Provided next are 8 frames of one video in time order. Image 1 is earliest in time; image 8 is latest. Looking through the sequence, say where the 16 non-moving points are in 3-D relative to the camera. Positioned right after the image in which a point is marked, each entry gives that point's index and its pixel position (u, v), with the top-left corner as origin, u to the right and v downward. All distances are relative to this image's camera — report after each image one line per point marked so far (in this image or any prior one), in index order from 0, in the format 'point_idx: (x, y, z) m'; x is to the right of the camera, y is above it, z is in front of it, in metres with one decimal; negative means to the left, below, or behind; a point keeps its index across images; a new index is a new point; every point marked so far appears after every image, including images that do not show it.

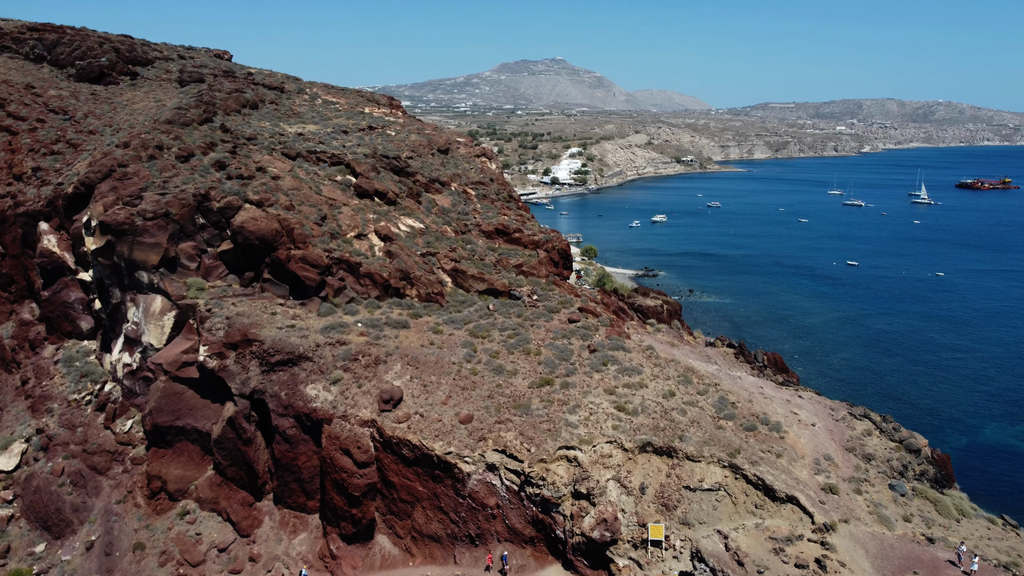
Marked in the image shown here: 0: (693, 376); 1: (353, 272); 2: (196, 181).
0: (+2.6, -1.3, +17.5) m
1: (-2.4, +0.2, +19.0) m
2: (-4.9, +1.7, +19.5) m
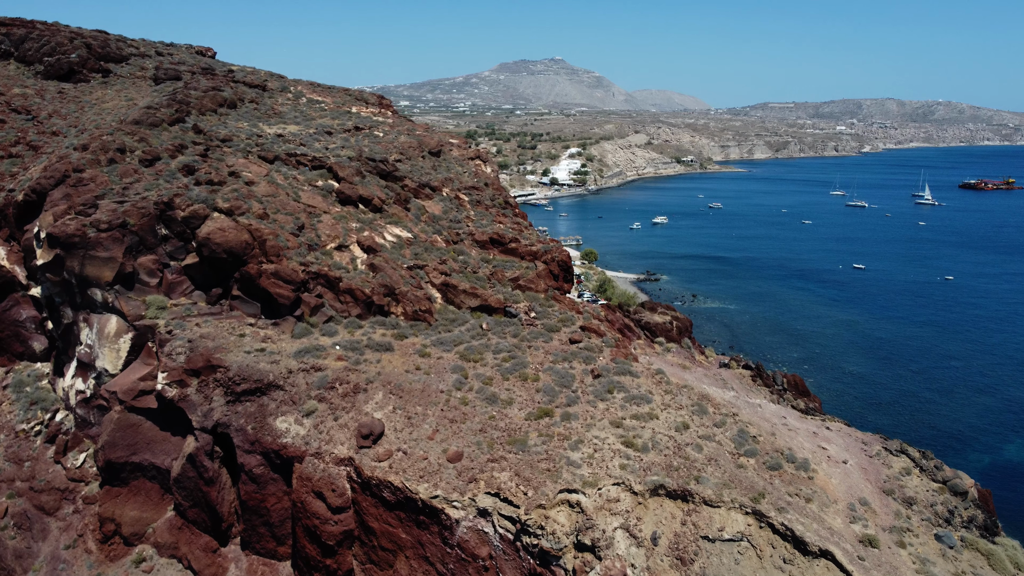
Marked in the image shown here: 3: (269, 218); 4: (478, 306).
0: (+2.5, -1.5, +15.8) m
1: (-2.5, 0.0, +17.2) m
2: (-5.0, +1.4, +17.7) m
3: (-3.5, +1.0, +18.1) m
4: (-0.5, -0.3, +18.3) m
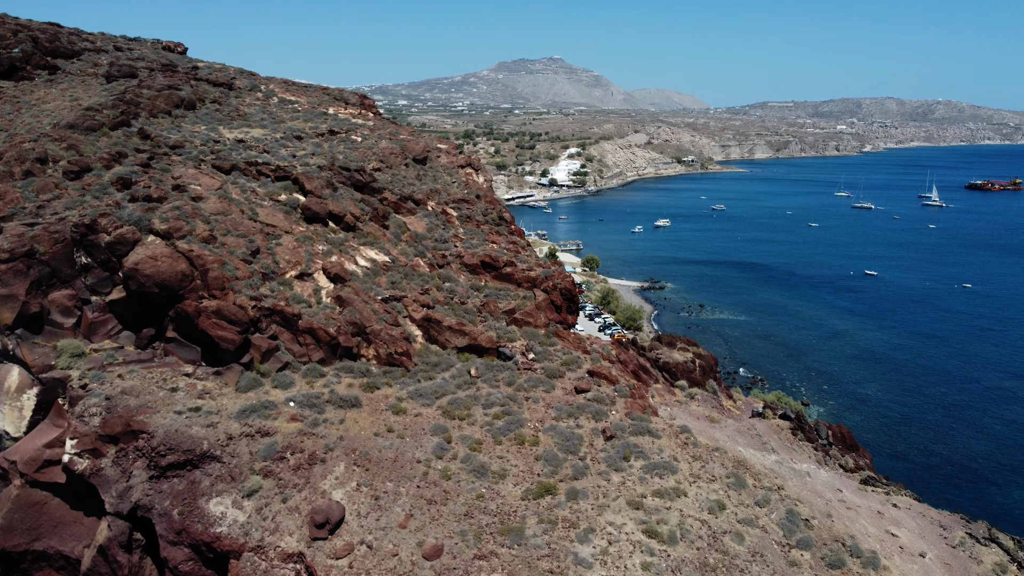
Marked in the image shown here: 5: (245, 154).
0: (+2.4, -1.9, +12.8) m
1: (-2.5, -0.4, +14.3) m
2: (-5.1, +1.0, +14.8) m
3: (-3.6, +0.6, +15.1) m
4: (-0.6, -0.7, +15.3) m
5: (-4.1, +2.1, +19.3) m
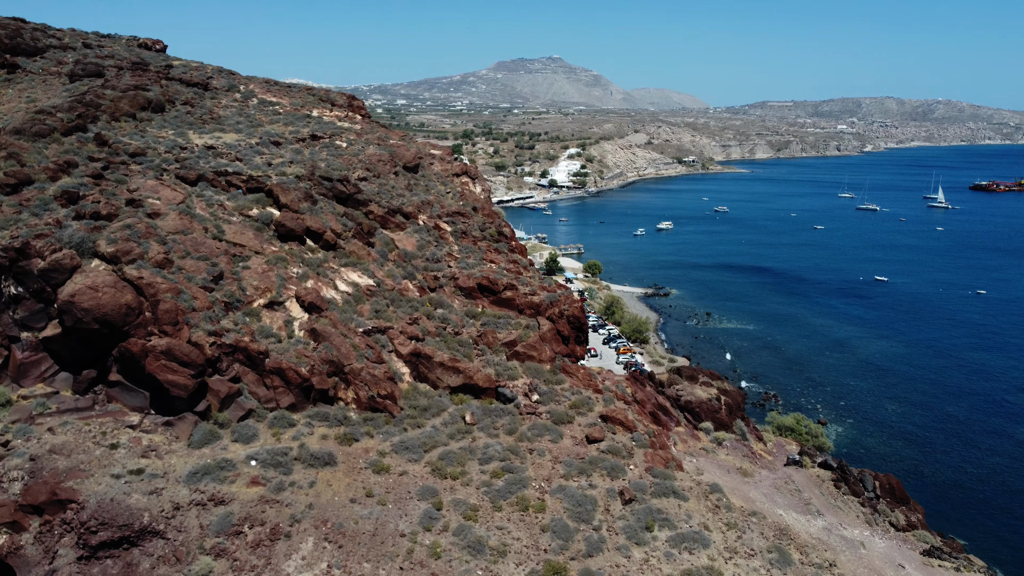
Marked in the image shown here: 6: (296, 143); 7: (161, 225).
0: (+2.4, -2.3, +10.9) m
1: (-2.5, -0.8, +12.3) m
2: (-5.1, +0.6, +12.8) m
3: (-3.6, +0.2, +13.1) m
4: (-0.6, -1.0, +13.3) m
5: (-4.1, +1.7, +17.3) m
6: (-3.4, +2.3, +19.5) m
7: (-3.9, +0.7, +14.0) m
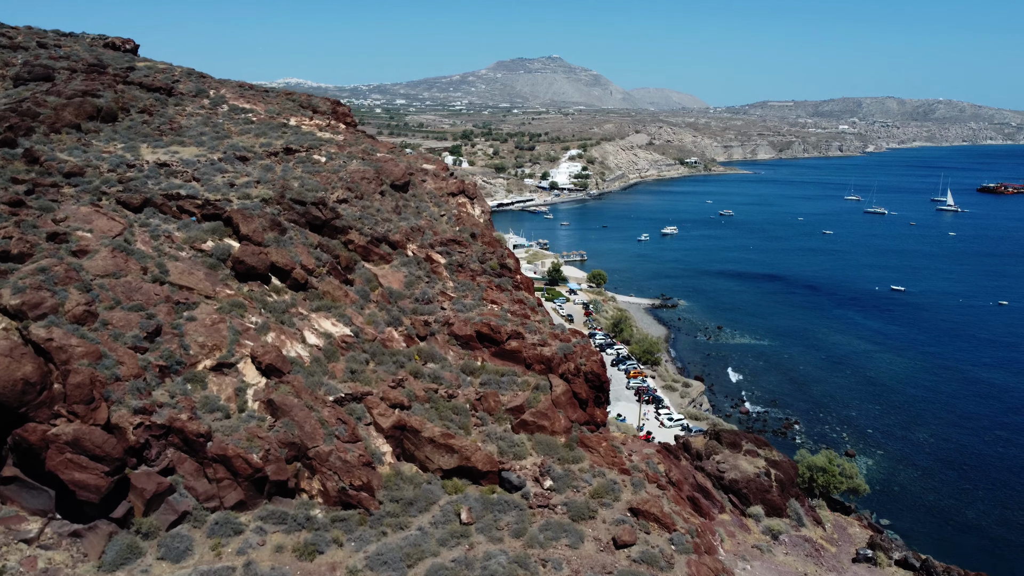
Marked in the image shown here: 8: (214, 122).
0: (+2.5, -2.8, +8.3) m
1: (-2.5, -1.3, +9.7) m
2: (-5.0, +0.1, +10.2) m
3: (-3.5, -0.3, +10.5) m
4: (-0.5, -1.6, +10.7) m
5: (-4.1, +1.2, +14.7) m
6: (-3.3, +1.8, +16.9) m
7: (-3.9, +0.2, +11.4) m
8: (-4.5, +2.5, +18.9) m
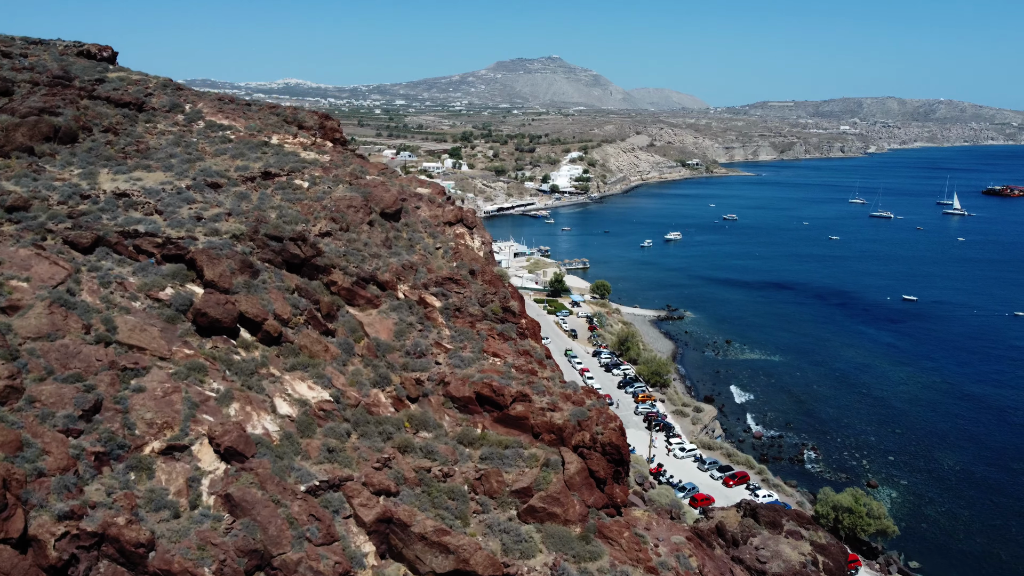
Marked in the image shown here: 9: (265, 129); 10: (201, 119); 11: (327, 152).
0: (+2.5, -3.3, +6.5) m
1: (-2.4, -1.8, +8.0) m
2: (-5.0, -0.4, +8.4) m
3: (-3.5, -0.8, +8.8) m
4: (-0.4, -2.0, +9.0) m
5: (-4.0, +0.7, +12.9) m
6: (-3.3, +1.3, +15.1) m
7: (-3.8, -0.3, +9.6) m
8: (-4.5, +2.0, +17.2) m
9: (-3.7, +2.4, +19.0) m
10: (-4.7, +2.6, +18.9) m
11: (-2.7, +2.0, +18.2) m
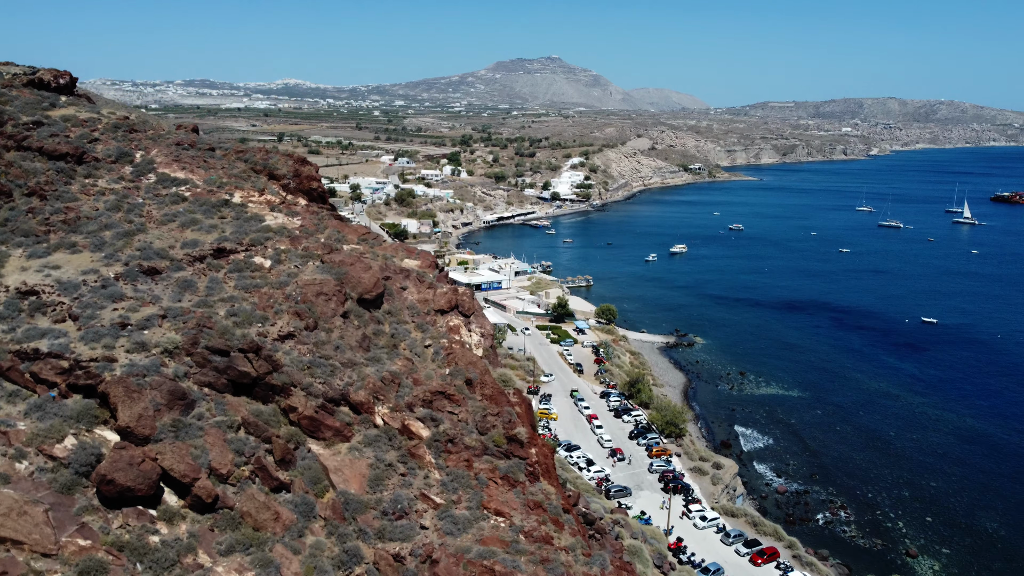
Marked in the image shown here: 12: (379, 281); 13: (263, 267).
0: (+2.6, -4.3, +3.8) m
1: (-2.4, -2.8, +5.2) m
2: (-4.9, -1.4, +5.7) m
3: (-3.4, -1.8, +6.1) m
4: (-0.4, -3.1, +6.3) m
5: (-4.0, -0.3, +10.2) m
6: (-3.2, +0.2, +12.4) m
7: (-3.8, -1.3, +6.9) m
8: (-4.4, +1.0, +14.4) m
9: (-3.7, +1.4, +16.2) m
10: (-4.6, +1.5, +16.2) m
11: (-2.6, +0.9, +15.5) m
12: (-1.4, +0.1, +13.2) m
13: (-2.6, +0.2, +13.0) m
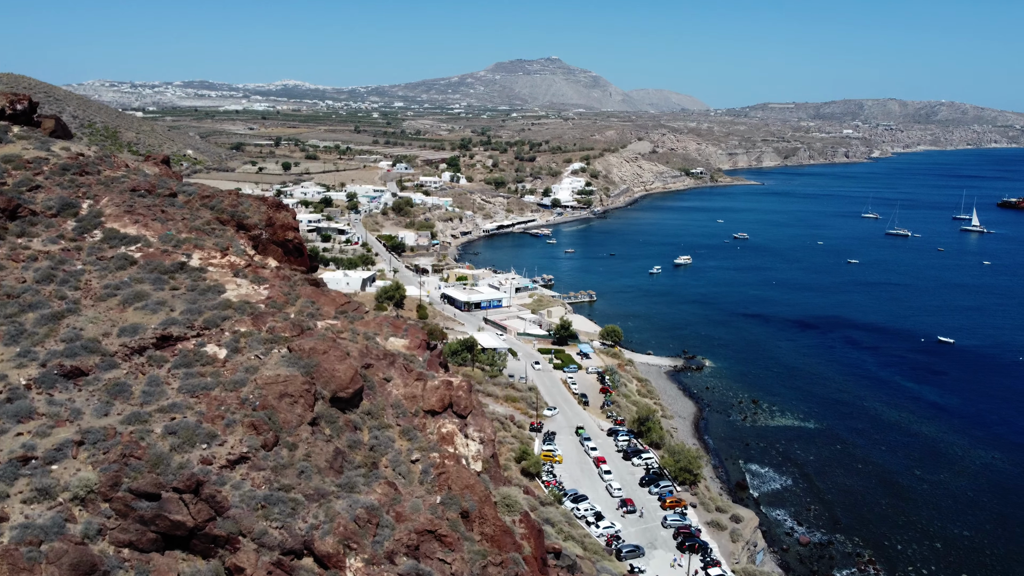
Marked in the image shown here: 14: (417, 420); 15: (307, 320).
0: (+2.7, -5.1, +1.6) m
1: (-2.3, -3.6, +3.0) m
2: (-4.9, -2.2, +3.5) m
3: (-3.4, -2.6, +3.8) m
4: (-0.3, -3.9, +4.1) m
5: (-3.9, -1.1, +8.0) m
6: (-3.2, -0.6, +10.2) m
7: (-3.7, -2.2, +4.7) m
8: (-4.4, +0.2, +12.2) m
9: (-3.7, +0.6, +14.0) m
10: (-4.6, +0.7, +14.0) m
11: (-2.6, +0.1, +13.3) m
12: (-1.3, -0.7, +11.0) m
13: (-2.5, -0.6, +10.8) m
14: (-0.8, -1.1, +11.2) m
15: (-2.0, -0.3, +12.4) m
